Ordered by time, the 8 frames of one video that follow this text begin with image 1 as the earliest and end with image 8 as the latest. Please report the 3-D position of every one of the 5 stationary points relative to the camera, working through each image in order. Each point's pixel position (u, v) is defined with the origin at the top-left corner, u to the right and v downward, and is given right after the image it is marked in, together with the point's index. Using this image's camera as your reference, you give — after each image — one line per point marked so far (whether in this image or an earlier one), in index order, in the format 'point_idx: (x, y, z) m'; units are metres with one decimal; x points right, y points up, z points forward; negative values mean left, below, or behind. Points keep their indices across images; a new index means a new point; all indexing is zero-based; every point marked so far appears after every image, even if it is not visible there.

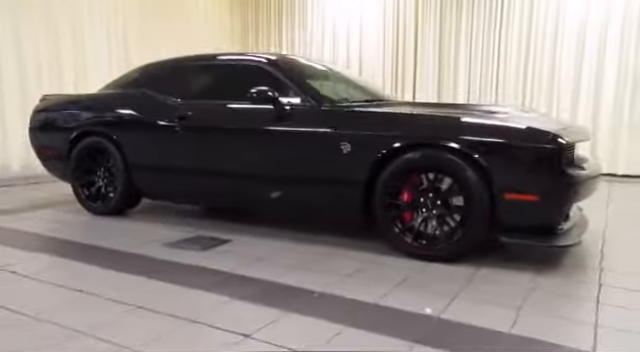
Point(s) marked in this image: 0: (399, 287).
0: (+0.4, -0.5, +2.4) m
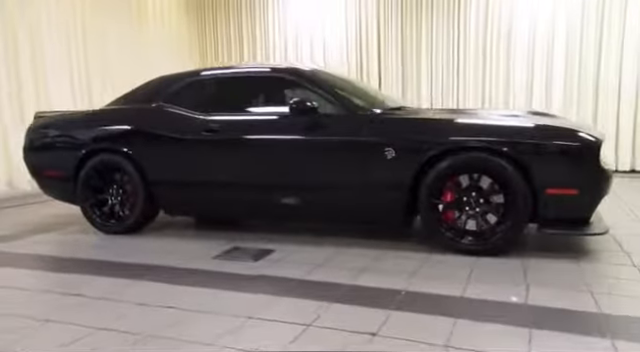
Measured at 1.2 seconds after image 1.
0: (+0.8, -0.5, +2.6) m
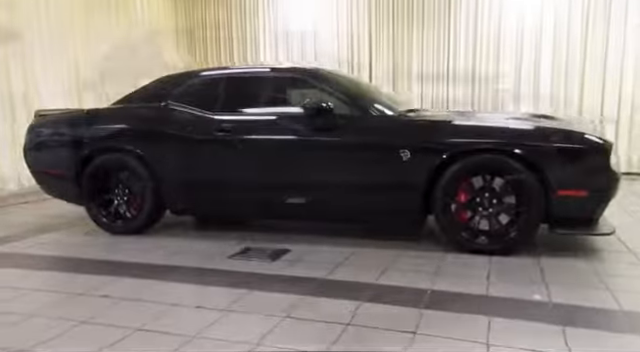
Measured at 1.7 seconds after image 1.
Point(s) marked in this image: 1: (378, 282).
0: (+0.9, -0.5, +2.7) m
1: (+0.3, -0.6, +2.7) m
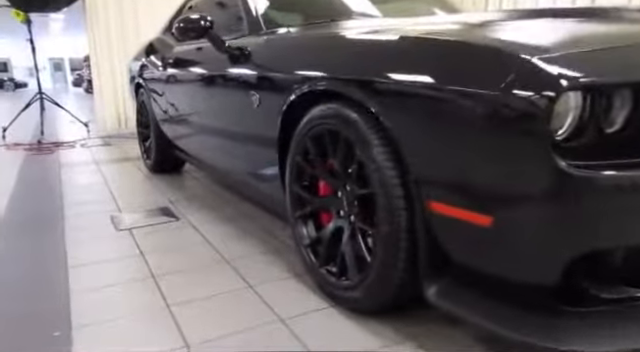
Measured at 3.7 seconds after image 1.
0: (+1.4, -0.4, +2.3) m
1: (+0.8, -0.4, +2.3) m
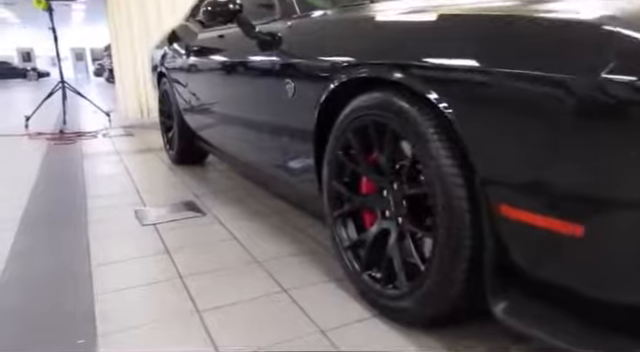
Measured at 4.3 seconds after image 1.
0: (+1.5, -0.4, +2.1) m
1: (+0.9, -0.4, +2.2) m
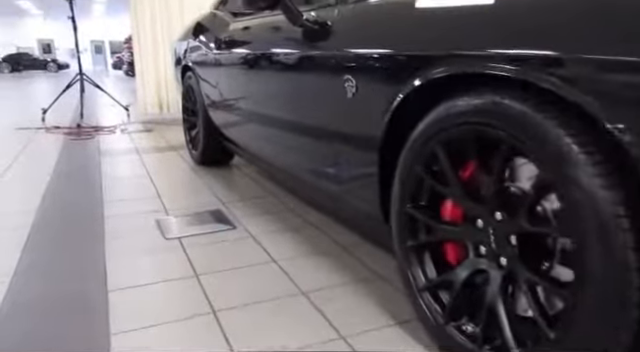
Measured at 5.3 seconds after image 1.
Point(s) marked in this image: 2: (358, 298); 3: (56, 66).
0: (+1.7, -0.4, +1.8) m
1: (+1.1, -0.4, +1.9) m
2: (+0.1, -0.4, +1.5) m
3: (-7.5, +3.1, +14.2) m
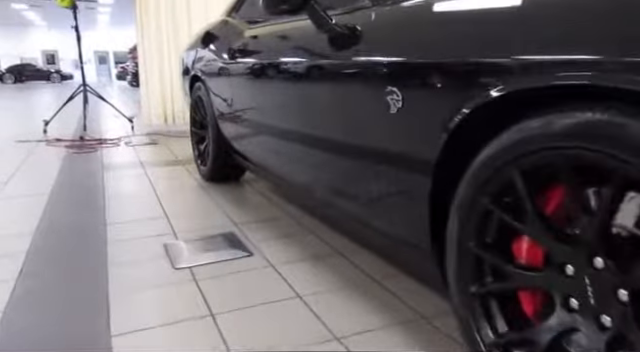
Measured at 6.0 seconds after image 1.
0: (+1.8, -0.5, +1.6) m
1: (+1.2, -0.5, +1.7) m
2: (+0.2, -0.4, +1.3) m
3: (-7.3, +2.8, +14.1) m
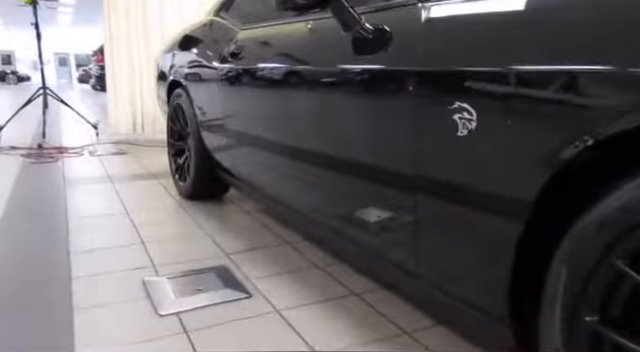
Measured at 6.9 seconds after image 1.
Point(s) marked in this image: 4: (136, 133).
0: (+1.8, -0.6, +1.4) m
1: (+1.2, -0.6, +1.5) m
2: (+0.3, -0.5, +1.0) m
3: (-8.1, +2.6, +13.4) m
4: (-1.8, +0.4, +4.8) m
